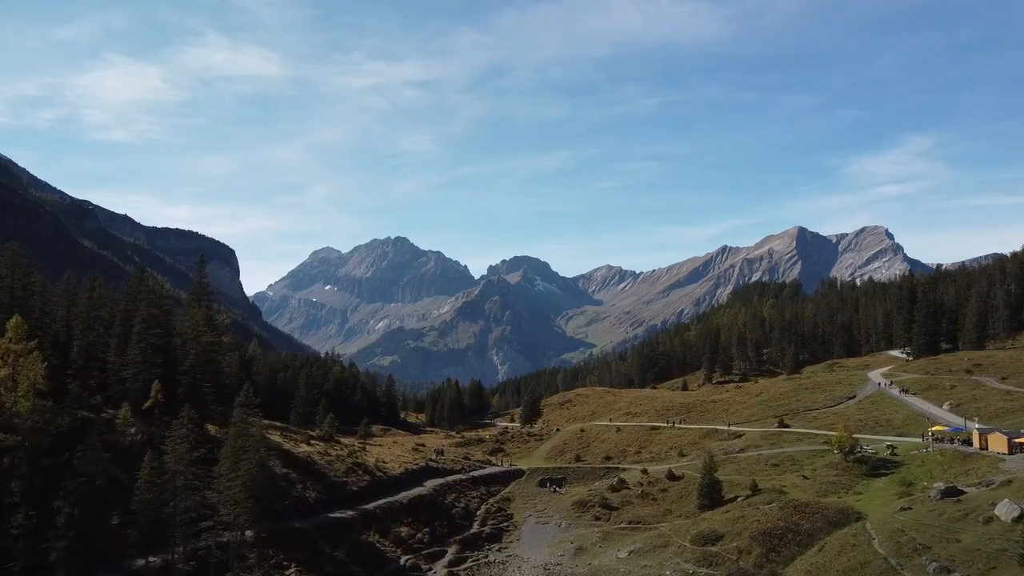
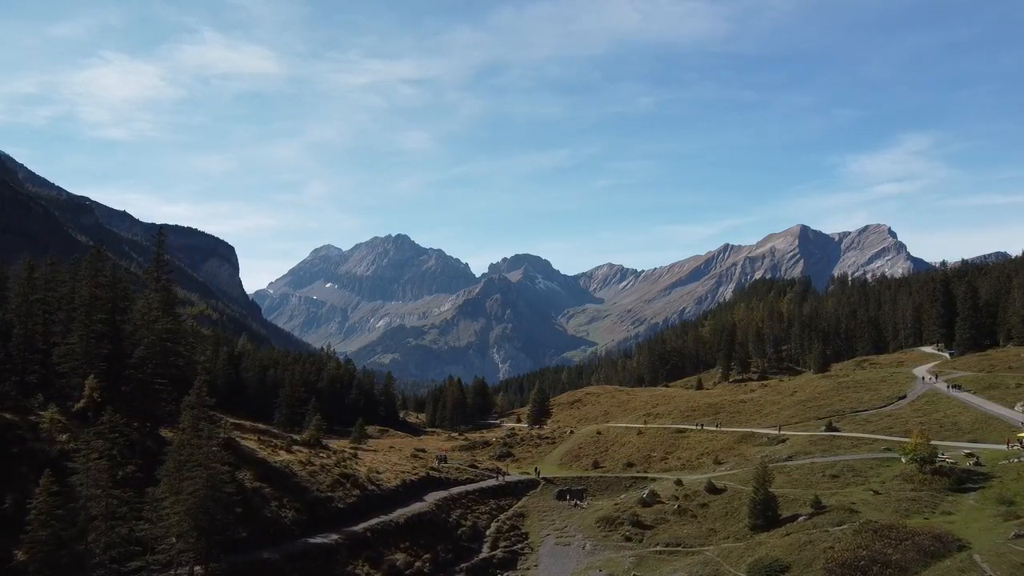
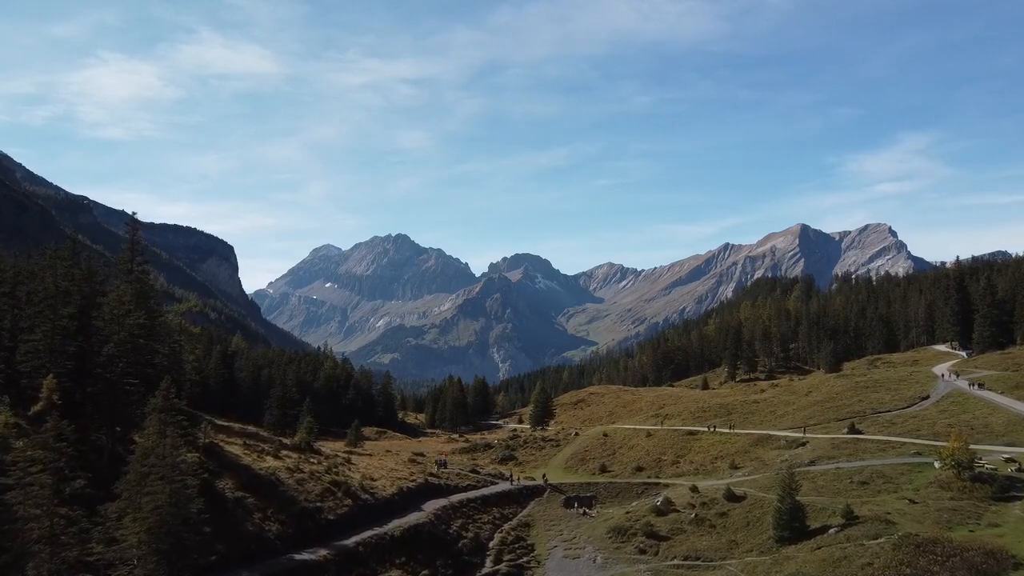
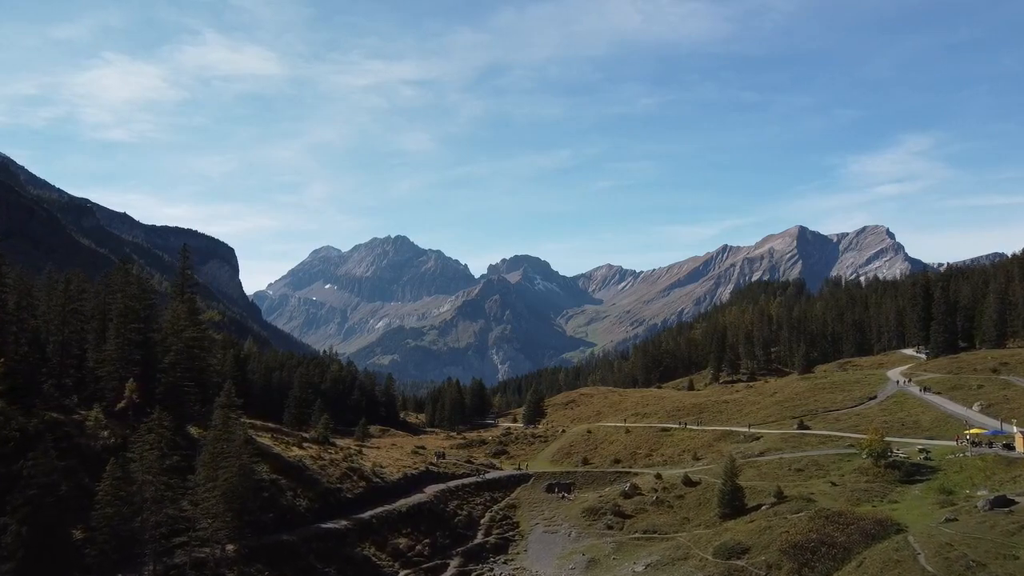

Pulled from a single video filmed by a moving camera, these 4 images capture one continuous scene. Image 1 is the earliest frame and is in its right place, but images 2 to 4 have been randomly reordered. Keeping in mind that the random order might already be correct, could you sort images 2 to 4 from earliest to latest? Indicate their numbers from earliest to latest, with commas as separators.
4, 2, 3
